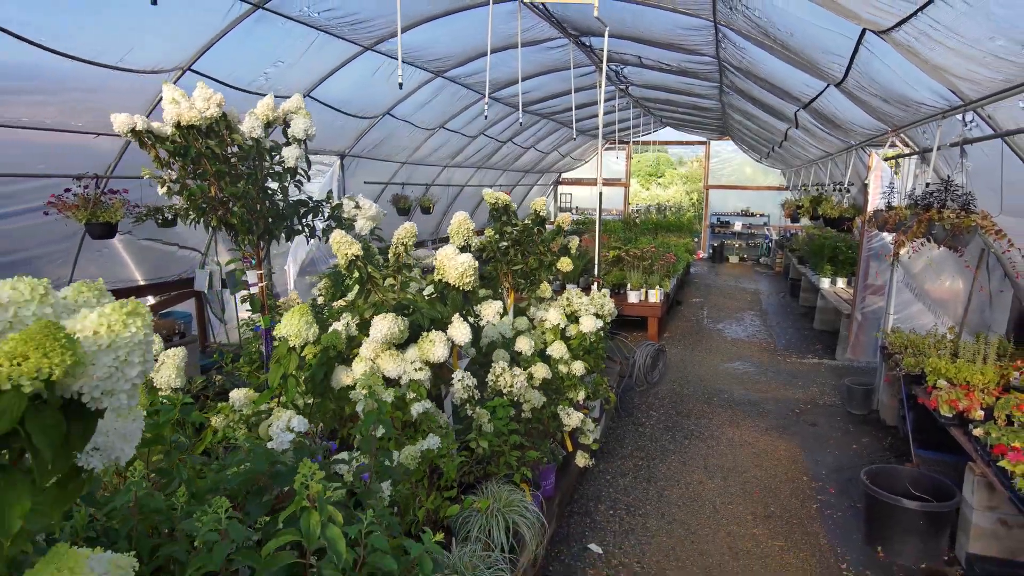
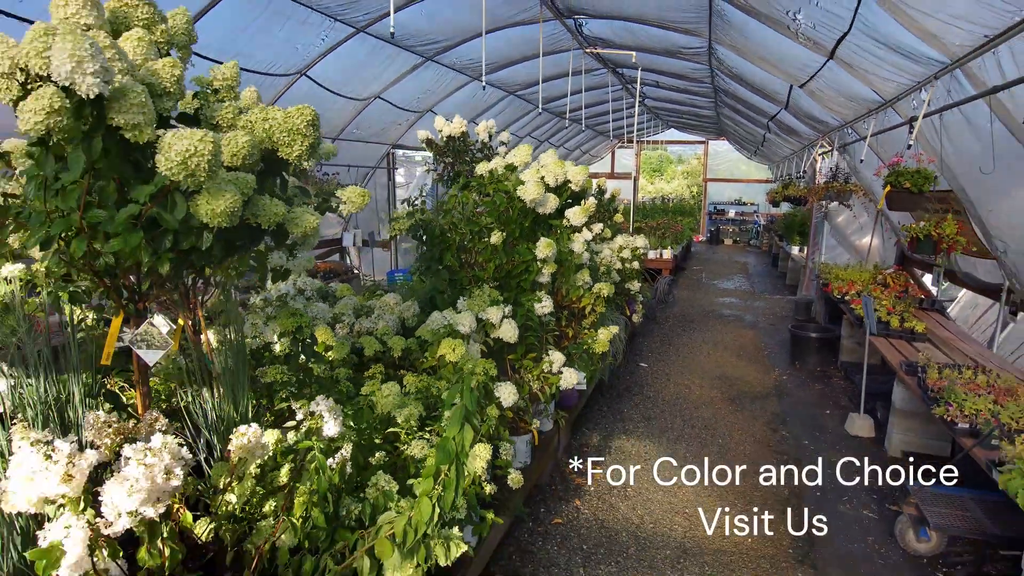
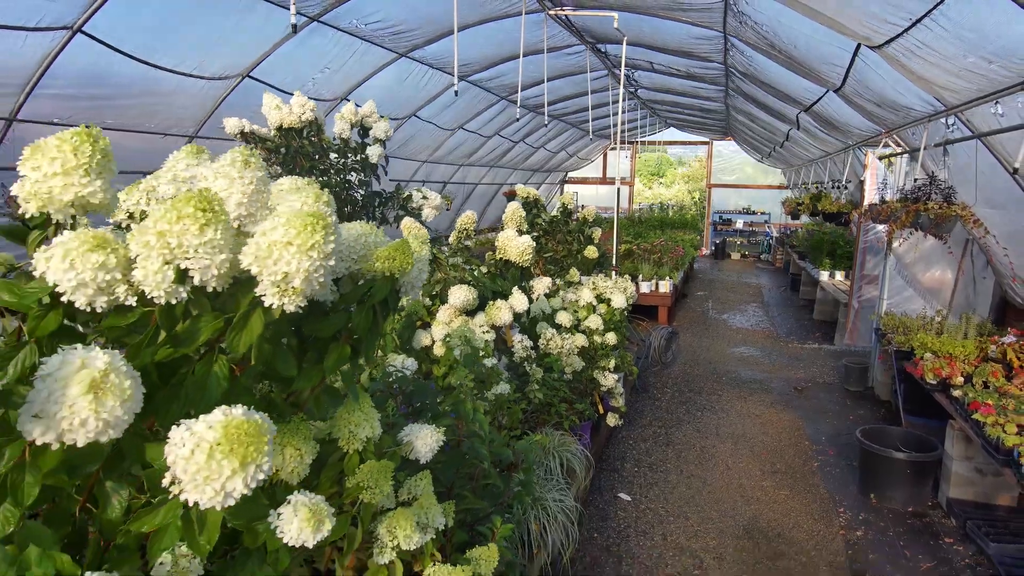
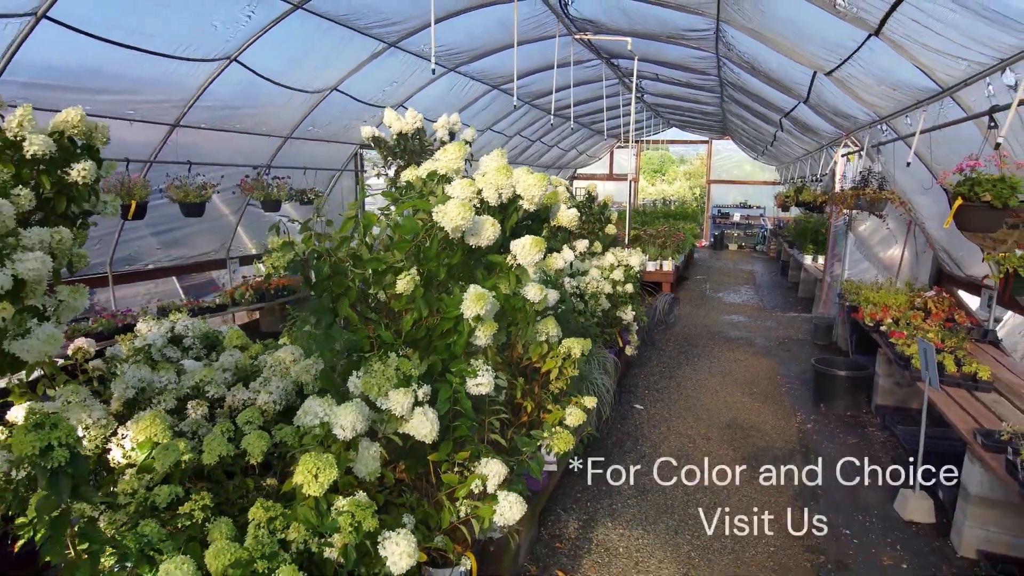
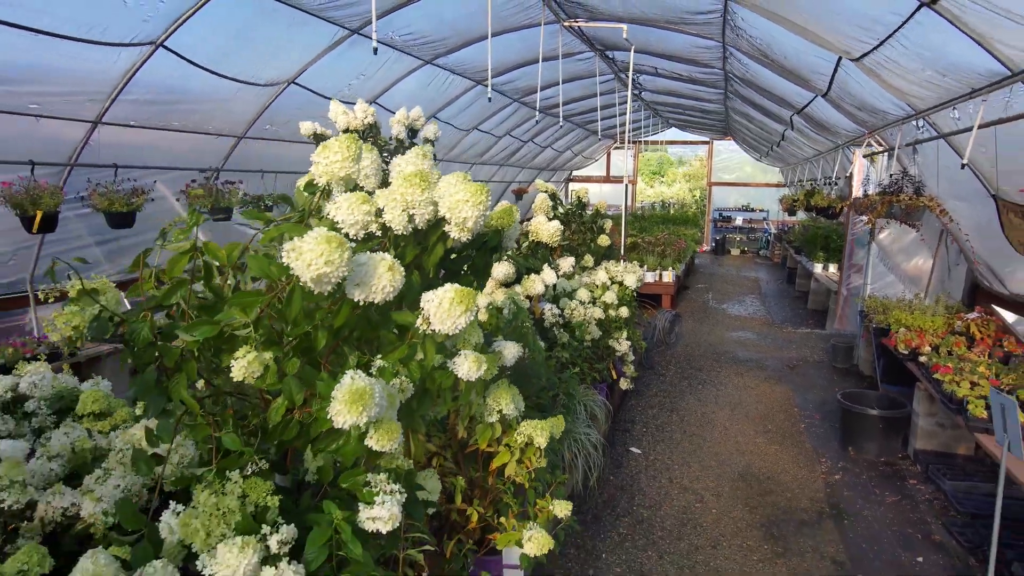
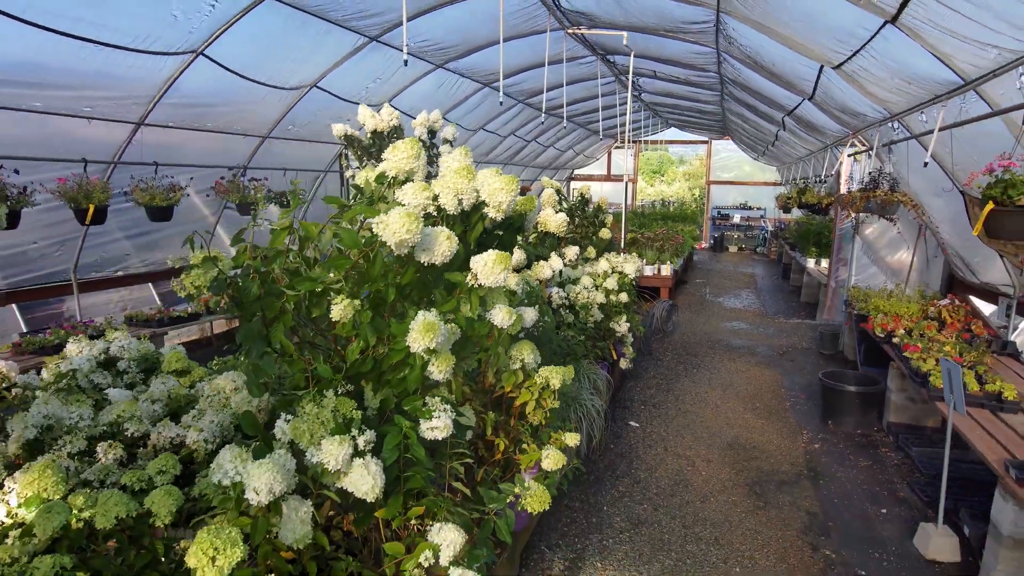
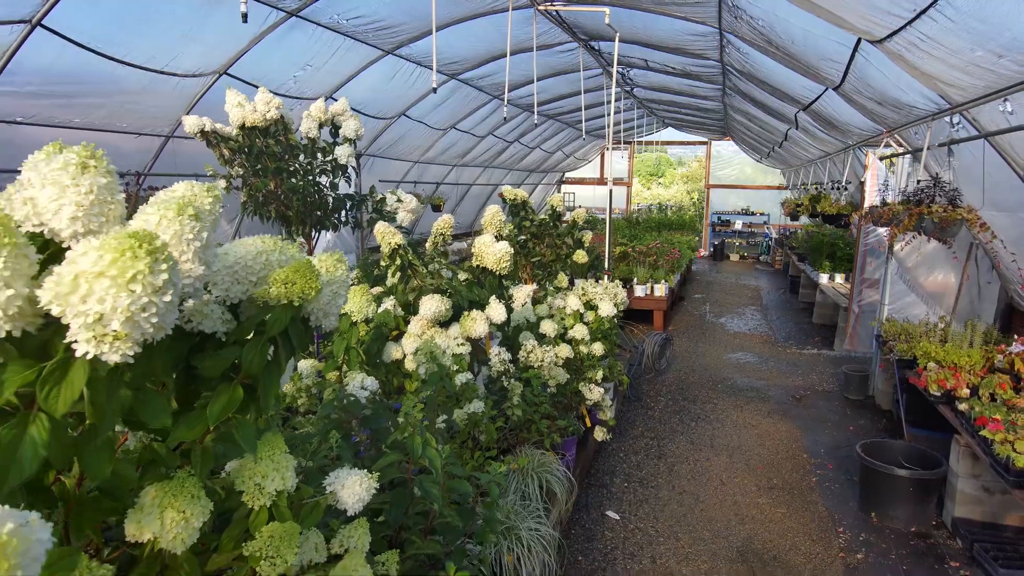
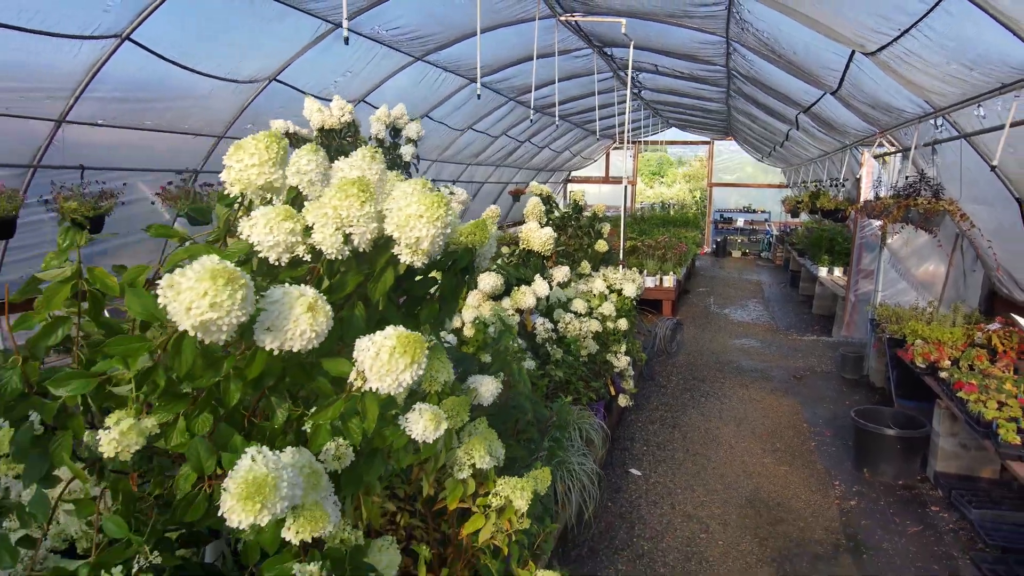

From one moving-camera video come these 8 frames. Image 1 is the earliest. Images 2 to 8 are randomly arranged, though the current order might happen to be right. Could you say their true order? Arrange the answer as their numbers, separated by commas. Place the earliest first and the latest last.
7, 3, 8, 5, 6, 4, 2
